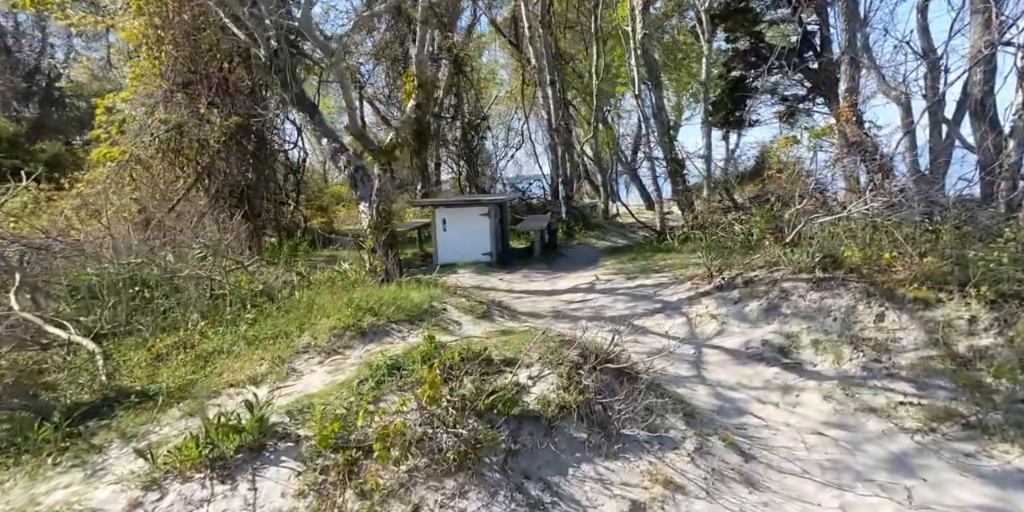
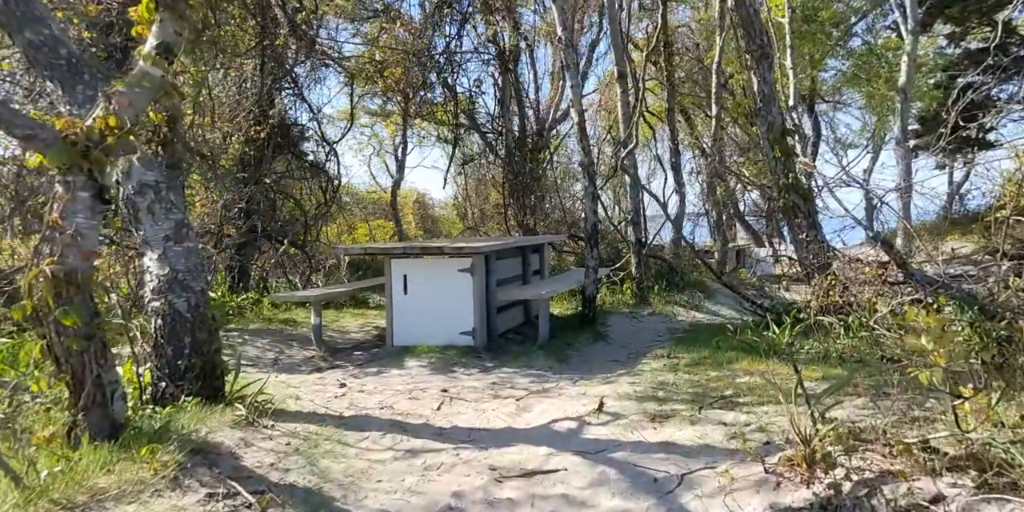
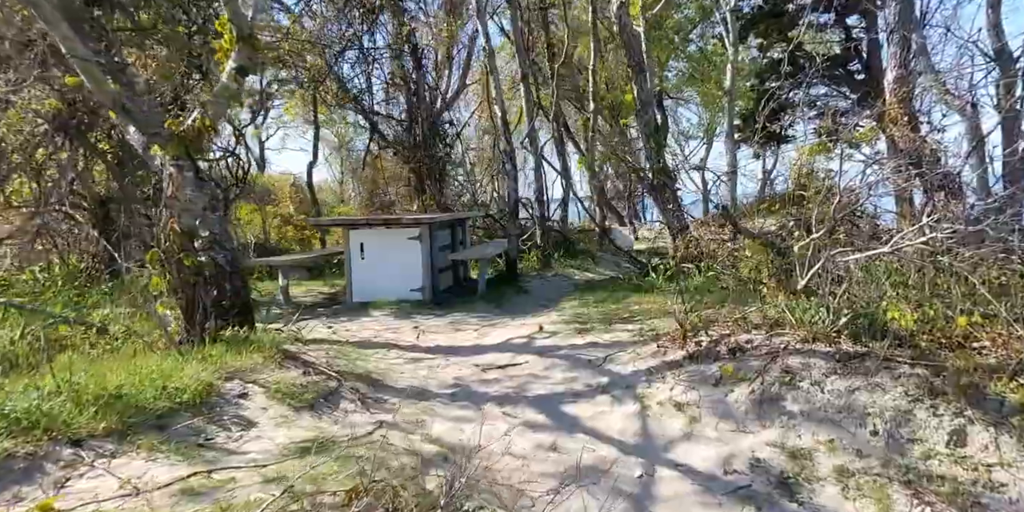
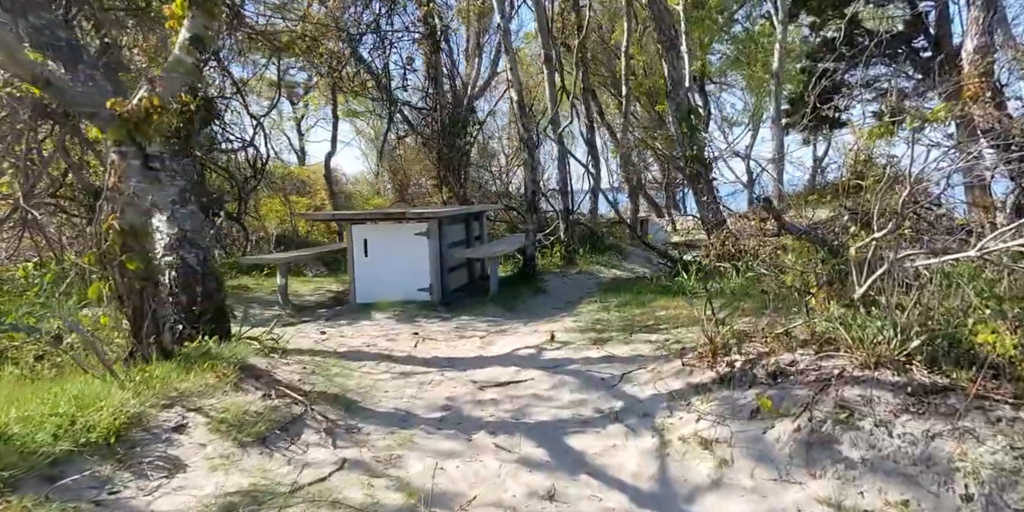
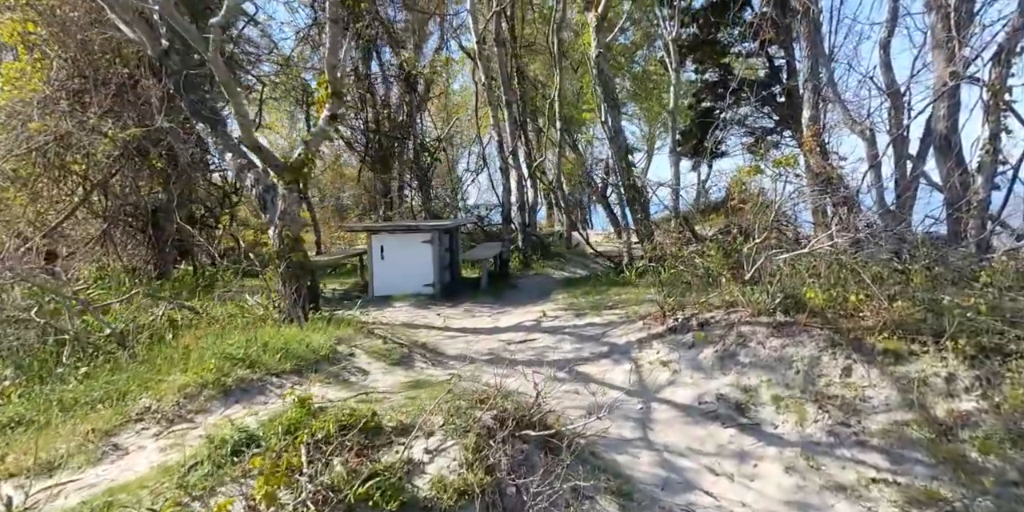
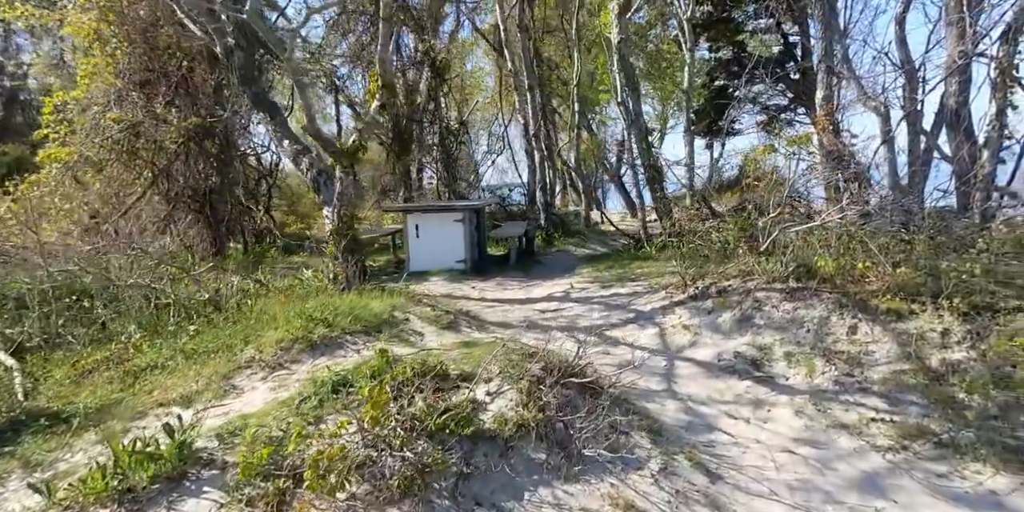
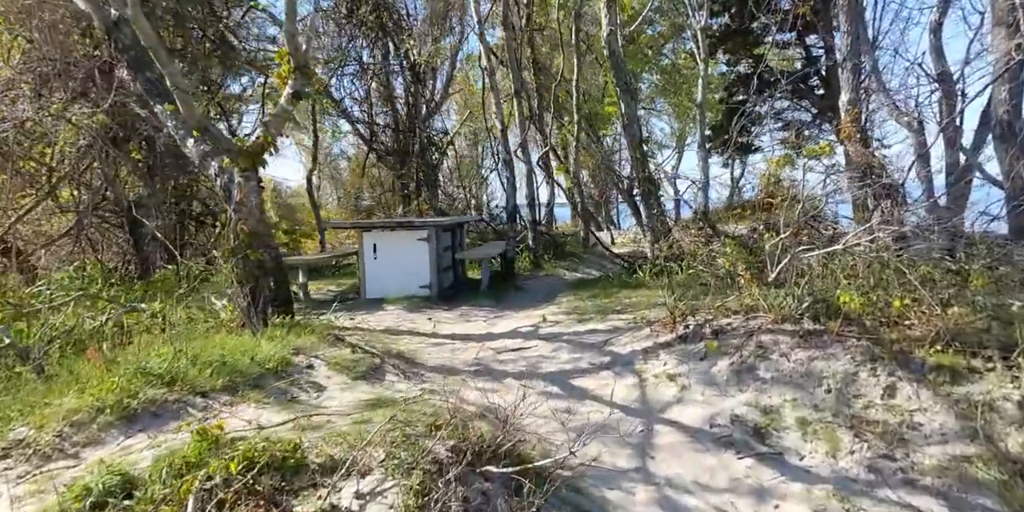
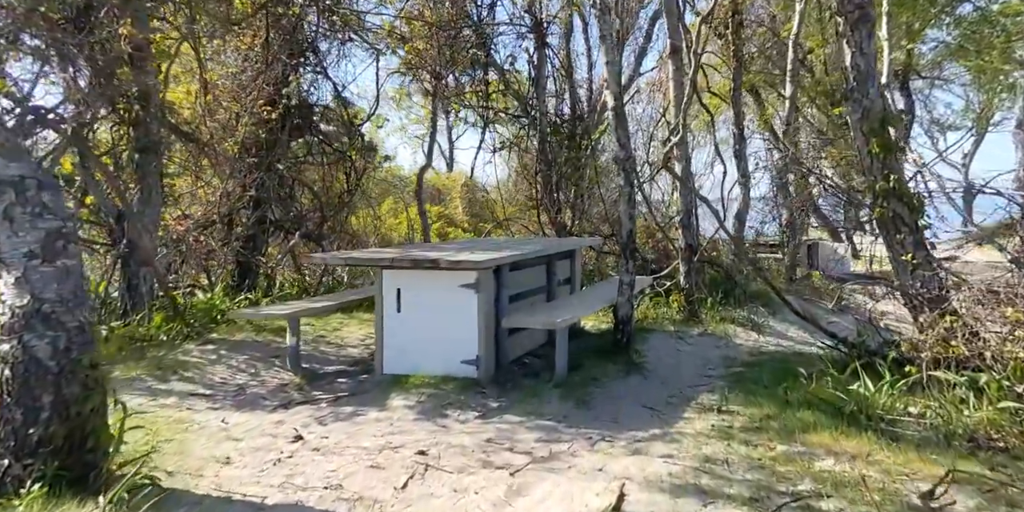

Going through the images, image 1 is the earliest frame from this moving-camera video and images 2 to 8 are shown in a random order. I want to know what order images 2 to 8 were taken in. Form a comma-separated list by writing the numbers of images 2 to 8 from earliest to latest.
6, 5, 7, 3, 4, 2, 8
